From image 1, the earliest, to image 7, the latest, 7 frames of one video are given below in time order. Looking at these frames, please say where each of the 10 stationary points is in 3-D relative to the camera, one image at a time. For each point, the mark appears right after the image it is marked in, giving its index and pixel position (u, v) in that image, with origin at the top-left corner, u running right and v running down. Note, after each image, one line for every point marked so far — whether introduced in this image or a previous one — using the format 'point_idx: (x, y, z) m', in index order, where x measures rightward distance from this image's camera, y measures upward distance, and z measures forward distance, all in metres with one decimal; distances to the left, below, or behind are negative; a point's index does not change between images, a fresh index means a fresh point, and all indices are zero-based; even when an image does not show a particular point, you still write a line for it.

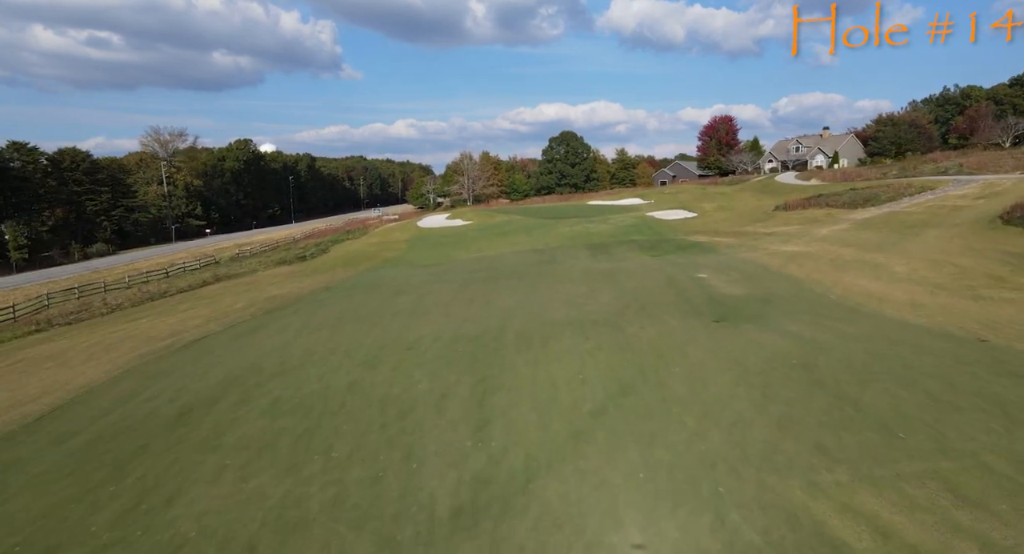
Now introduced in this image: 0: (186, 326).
0: (-10.2, -1.5, +16.7) m
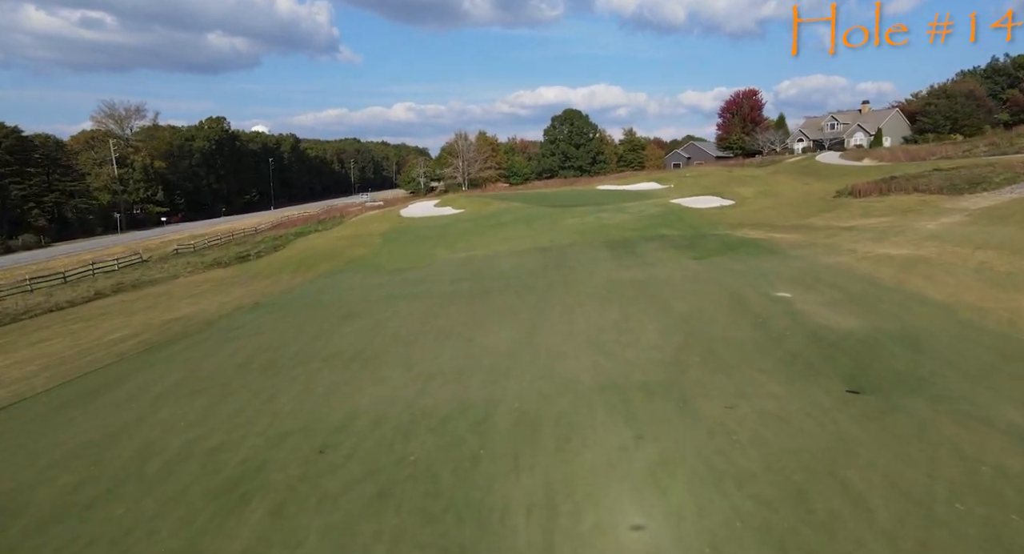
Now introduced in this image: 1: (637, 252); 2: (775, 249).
0: (-10.3, -2.0, +11.0) m
1: (+4.6, +0.9, +19.6) m
2: (+8.9, +1.0, +17.9) m
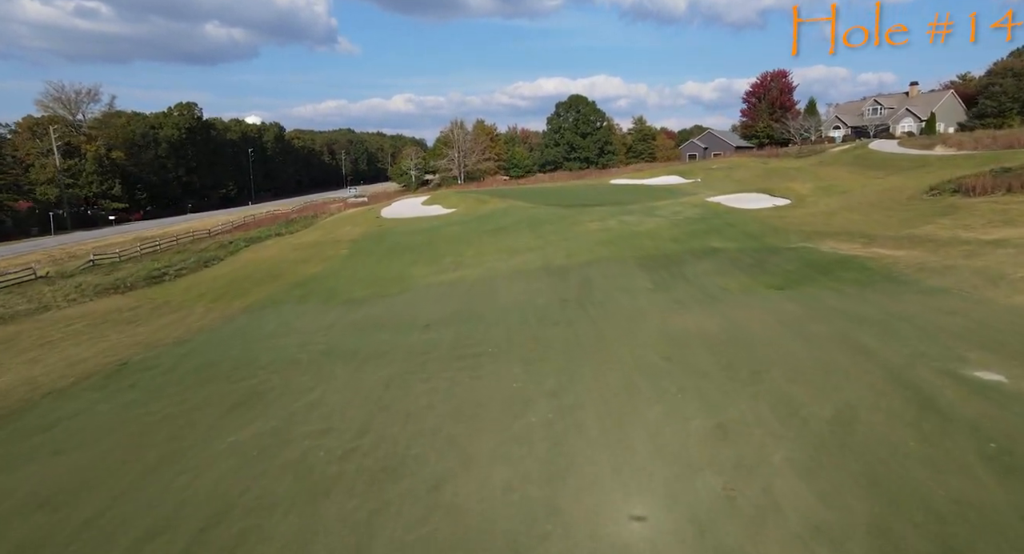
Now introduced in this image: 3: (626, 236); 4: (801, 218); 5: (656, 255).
0: (-10.3, -3.0, +5.5) m
1: (+4.7, 0.0, +14.1) m
2: (+8.9, +0.1, +12.4) m
3: (+4.0, +1.3, +18.7) m
4: (+10.5, +2.1, +19.3) m
5: (+4.4, +0.7, +16.3) m
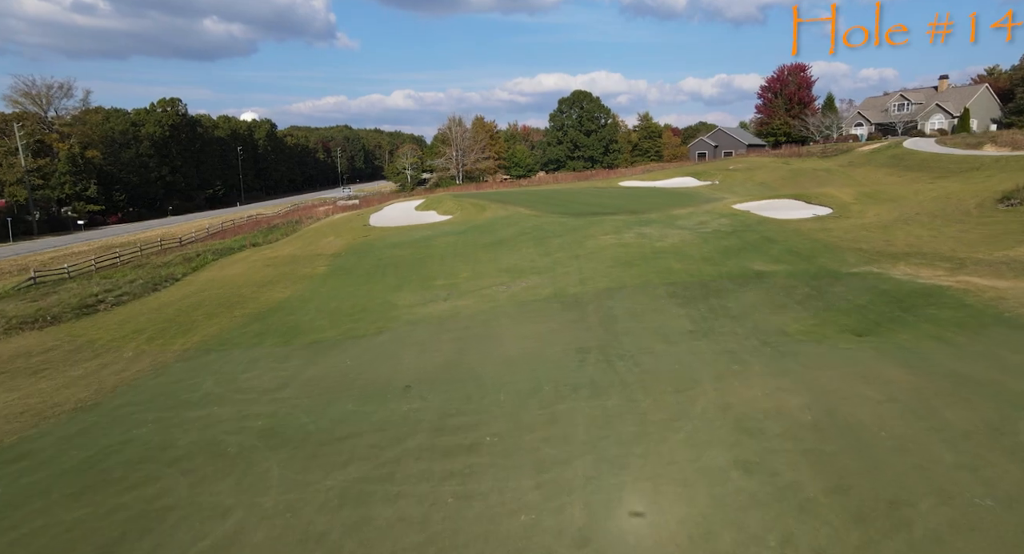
0: (-10.2, -3.8, +2.7) m
1: (+4.8, -0.7, +11.3) m
2: (+9.0, -0.7, +9.6) m
3: (+4.1, +0.6, +15.9) m
4: (+10.6, +1.4, +16.5) m
5: (+4.5, -0.1, +13.5) m
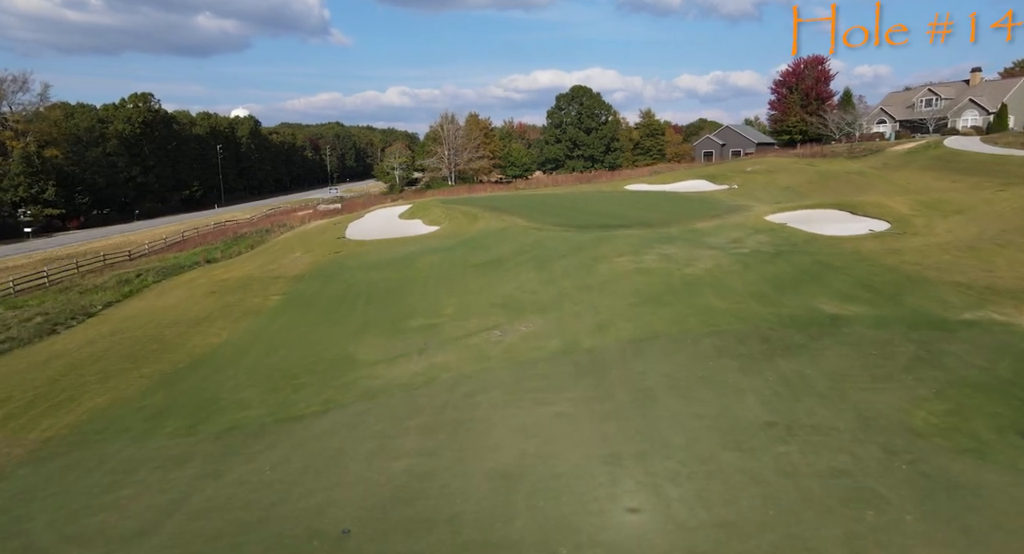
0: (-10.2, -4.8, -0.7) m
1: (+4.7, -1.6, +8.0) m
2: (+9.0, -1.6, +6.4) m
3: (+4.0, -0.3, +12.6) m
4: (+10.5, +0.5, +13.3) m
5: (+4.4, -1.0, +10.2) m
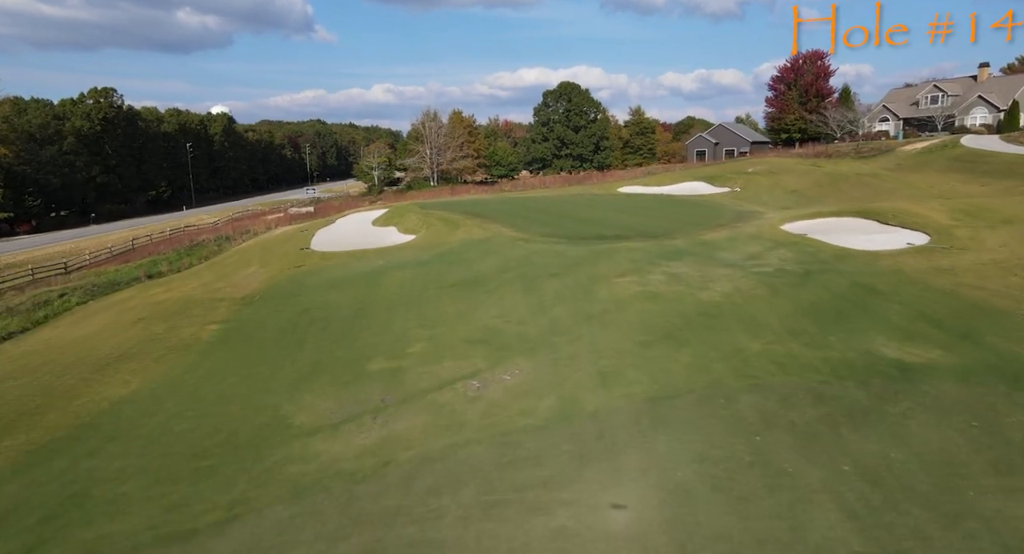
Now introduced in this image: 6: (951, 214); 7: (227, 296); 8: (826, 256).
0: (-10.1, -5.5, -3.3) m
1: (+4.5, -2.2, +5.8) m
2: (+8.8, -2.2, +4.2) m
3: (+3.7, -0.9, +10.3) m
4: (+10.1, 0.0, +11.1) m
5: (+4.2, -1.6, +7.9) m
6: (+13.0, +1.8, +15.7) m
7: (-8.5, -0.6, +15.8) m
8: (+8.1, +0.6, +13.6) m
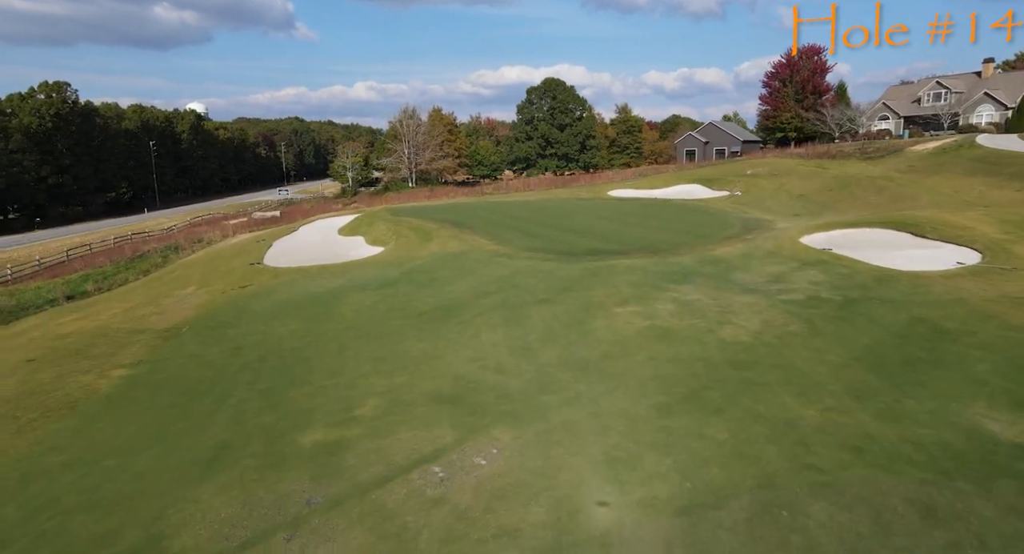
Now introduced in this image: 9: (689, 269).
0: (-10.1, -6.3, -6.0) m
1: (+4.3, -2.9, +3.5) m
2: (+8.6, -2.8, +2.1) m
3: (+3.3, -1.5, +8.0) m
4: (+9.7, -0.6, +9.0) m
5: (+3.9, -2.2, +5.6) m
6: (+12.5, +1.3, +13.7) m
7: (-9.0, -1.2, +13.1) m
8: (+7.6, 0.0, +11.4) m
9: (+4.4, +0.3, +13.2) m
